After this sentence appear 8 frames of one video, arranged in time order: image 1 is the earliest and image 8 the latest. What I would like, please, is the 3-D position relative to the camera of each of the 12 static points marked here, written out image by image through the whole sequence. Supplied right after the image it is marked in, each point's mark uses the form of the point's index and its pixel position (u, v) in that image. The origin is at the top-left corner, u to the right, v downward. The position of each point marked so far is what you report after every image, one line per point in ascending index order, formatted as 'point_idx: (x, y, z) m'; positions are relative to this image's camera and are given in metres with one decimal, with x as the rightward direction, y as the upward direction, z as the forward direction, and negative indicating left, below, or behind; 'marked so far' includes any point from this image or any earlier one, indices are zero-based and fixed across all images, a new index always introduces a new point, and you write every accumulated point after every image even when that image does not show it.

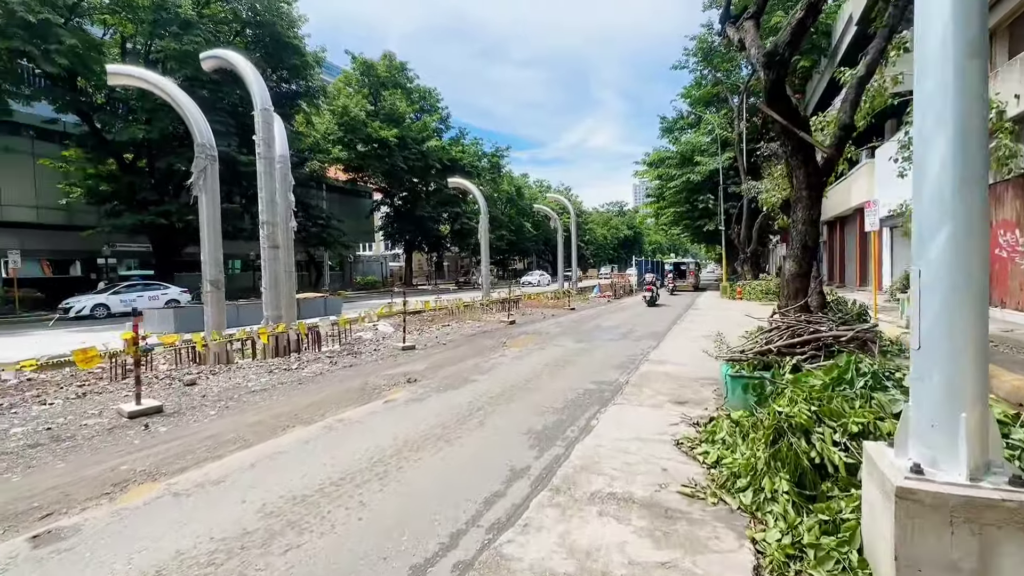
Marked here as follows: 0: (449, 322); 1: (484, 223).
0: (-2.1, -1.1, +15.4) m
1: (-1.1, +2.8, +19.4) m
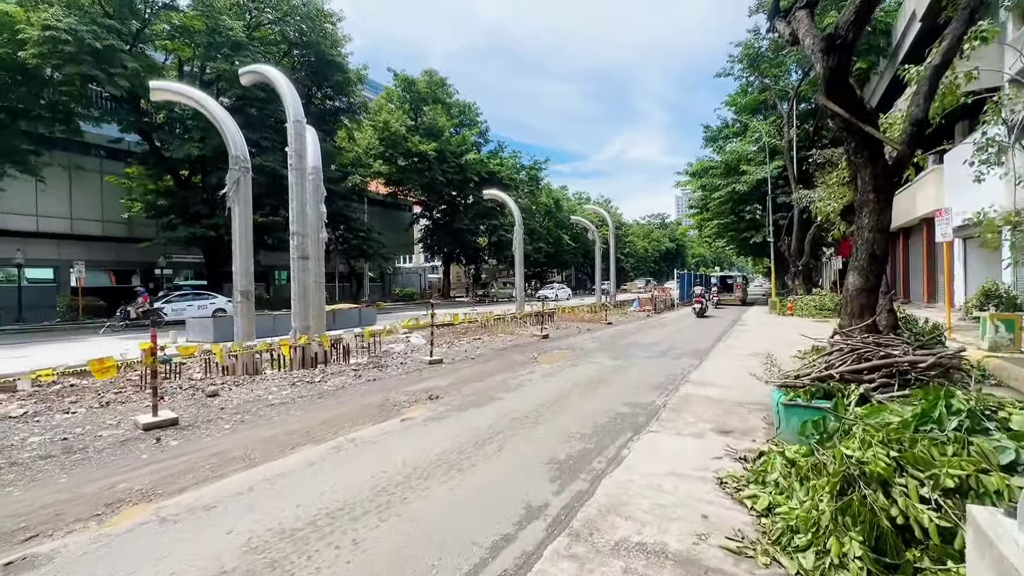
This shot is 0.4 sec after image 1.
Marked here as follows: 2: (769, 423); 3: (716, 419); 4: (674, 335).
0: (-1.0, -1.5, +15.1) m
1: (+0.3, +2.2, +19.1) m
2: (+3.1, -1.6, +5.6) m
3: (+2.5, -1.6, +5.8) m
4: (+5.0, -1.5, +14.5) m
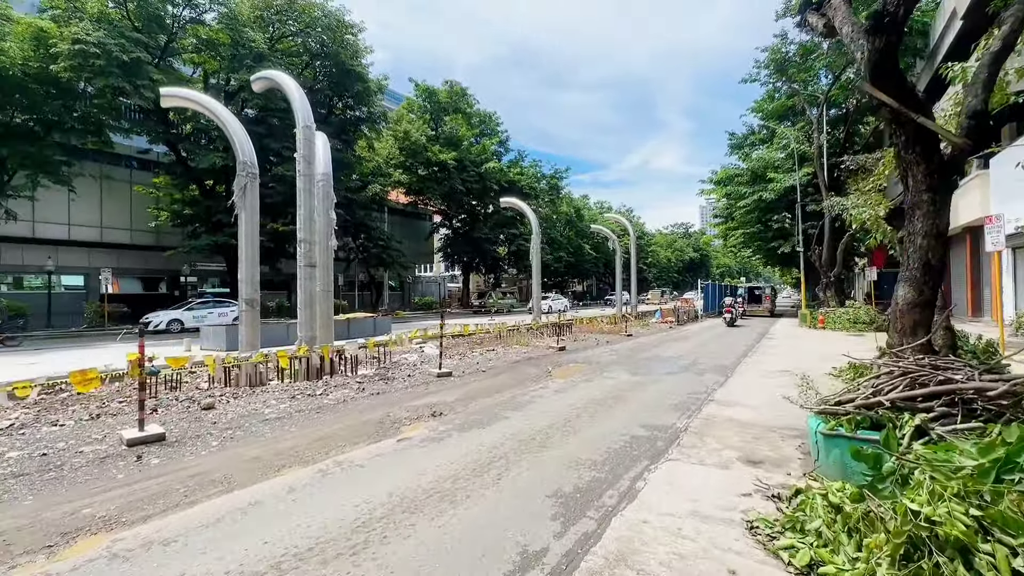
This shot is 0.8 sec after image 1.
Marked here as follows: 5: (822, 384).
0: (-0.5, -1.9, +14.7) m
1: (+1.0, +1.8, +18.7) m
2: (+3.1, -1.8, +5.0) m
3: (+2.6, -1.8, +5.2) m
4: (+5.5, -1.8, +13.8) m
5: (+5.8, -1.8, +8.8) m
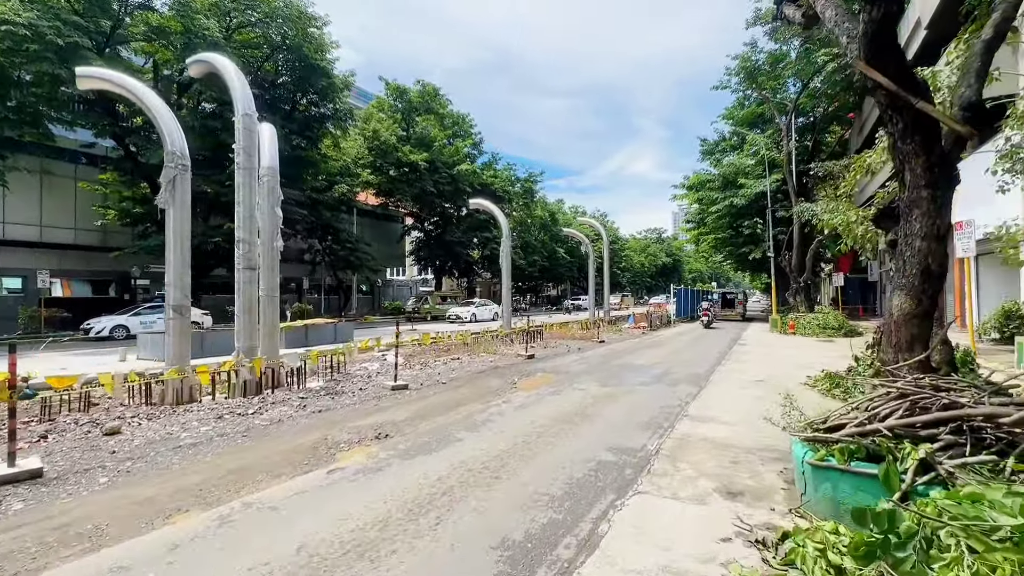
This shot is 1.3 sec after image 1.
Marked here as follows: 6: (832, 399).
0: (-1.5, -2.0, +13.9) m
1: (-0.2, +1.7, +18.0) m
2: (+2.6, -1.8, +4.5) m
3: (+2.1, -1.9, +4.7) m
4: (+4.5, -2.0, +13.4) m
5: (+5.1, -1.9, +8.4) m
6: (+5.5, -1.9, +8.1) m
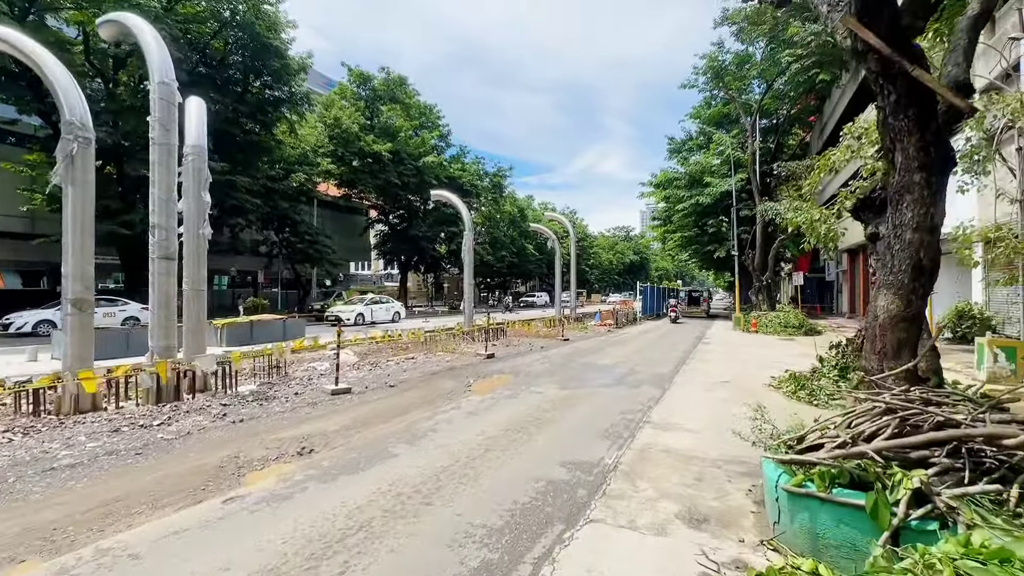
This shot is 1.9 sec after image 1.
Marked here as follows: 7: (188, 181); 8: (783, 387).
0: (-2.7, -1.9, +13.2) m
1: (-1.6, +1.8, +17.3) m
2: (+2.1, -1.8, +4.0) m
3: (+1.5, -1.8, +4.2) m
4: (+3.4, -1.9, +13.0) m
5: (+4.3, -1.9, +8.0) m
6: (+4.7, -1.9, +7.8) m
7: (-5.9, +1.9, +8.5) m
8: (+5.1, -1.9, +8.8) m
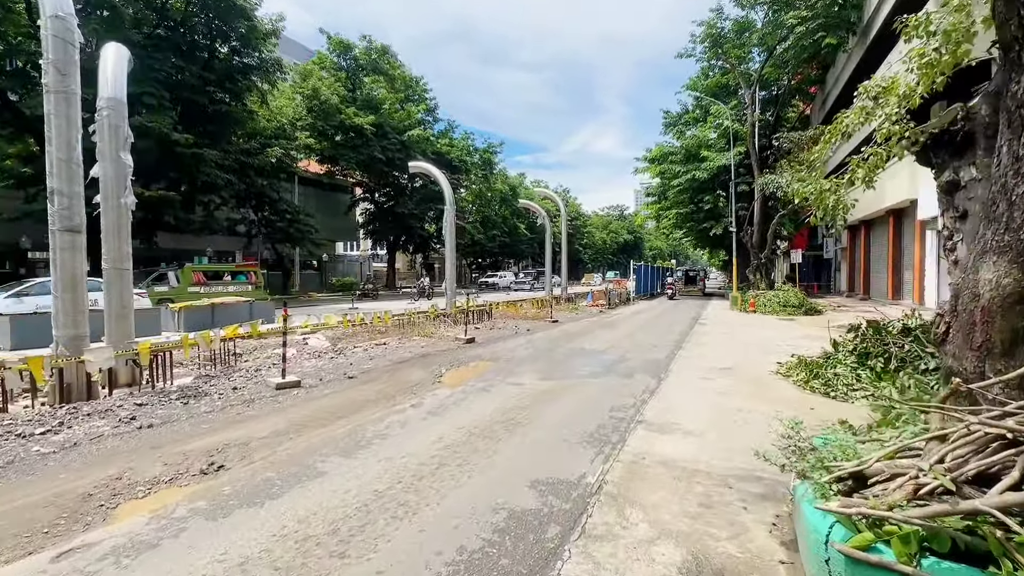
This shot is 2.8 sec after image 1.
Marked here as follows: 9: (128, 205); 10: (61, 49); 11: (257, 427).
0: (-3.1, -1.3, +12.1) m
1: (-2.1, +2.5, +16.1) m
2: (+1.7, -1.6, +3.0) m
3: (+1.2, -1.6, +3.1) m
4: (+2.9, -1.3, +12.0) m
5: (+3.9, -1.5, +7.1) m
6: (+4.3, -1.5, +6.9) m
7: (-6.3, +2.3, +7.2) m
8: (+4.7, -1.5, +7.8) m
9: (-6.0, +1.3, +7.3) m
10: (-6.0, +3.2, +6.3) m
11: (-2.9, -1.5, +5.2) m
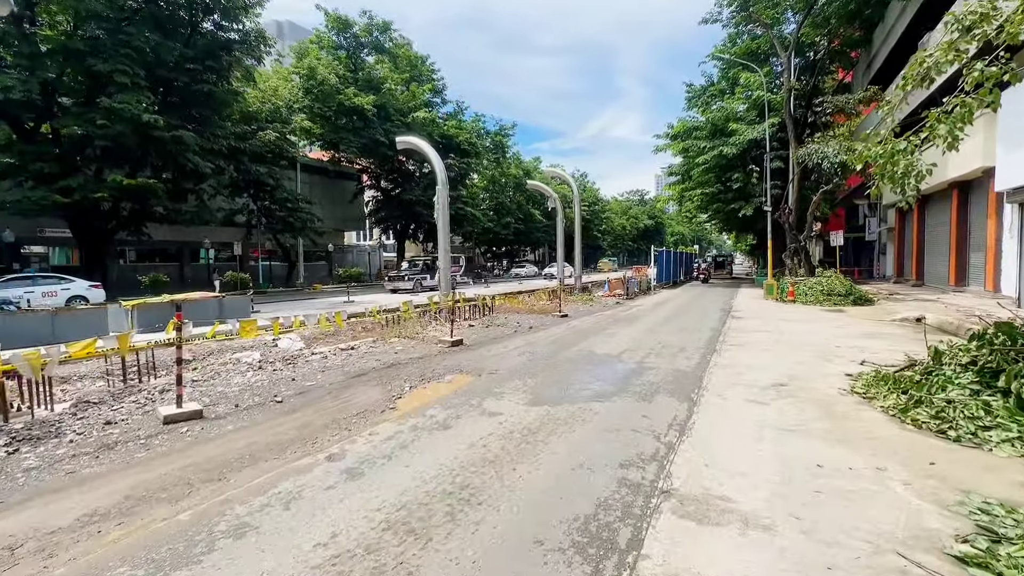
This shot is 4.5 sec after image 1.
0: (-3.2, -1.2, +10.2) m
1: (-2.1, +2.8, +14.1) m
2: (+1.3, -1.7, +0.9) m
3: (+0.7, -1.7, +1.1) m
4: (+2.9, -1.1, +9.9) m
5: (+3.6, -1.4, +4.9) m
6: (+4.0, -1.4, +4.7) m
7: (-6.6, +2.3, +5.4) m
8: (+4.4, -1.3, +5.7) m
9: (-6.3, +1.3, +5.5) m
10: (-6.4, +3.1, +4.5) m
11: (-3.2, -1.6, +3.4) m
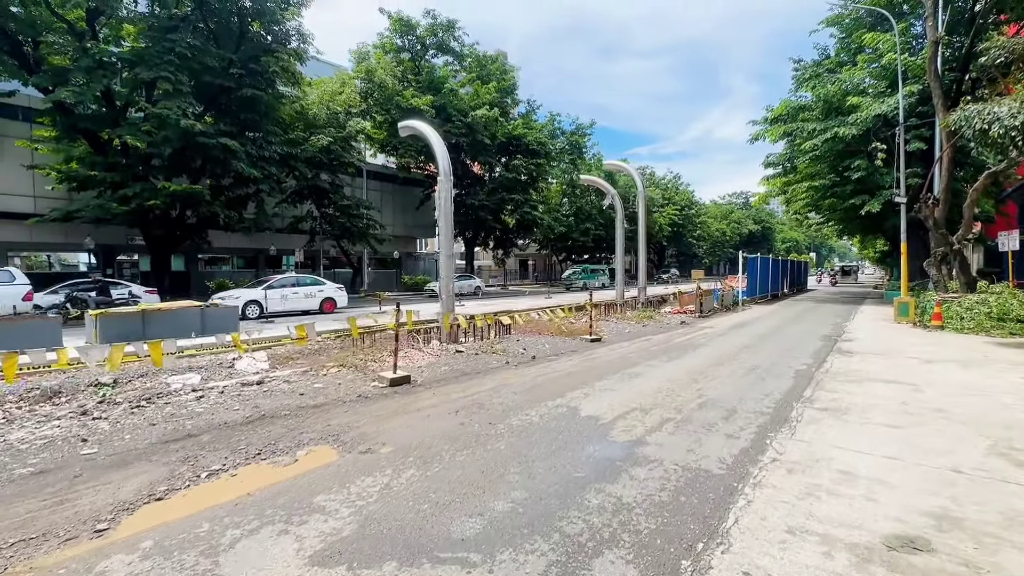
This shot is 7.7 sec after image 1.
0: (-3.6, -1.4, +8.0) m
1: (-1.6, +2.5, +11.6) m
2: (-1.0, -1.8, -2.1) m
3: (-1.5, -1.8, -1.8) m
4: (+2.3, -1.4, +6.4) m
5: (+2.0, -1.6, +1.4) m
6: (+2.4, -1.6, +1.1) m
7: (-7.8, +2.2, +4.0) m
8: (+3.0, -1.6, +2.0) m
9: (-7.5, +1.2, +3.9) m
10: (-7.8, +3.1, +3.0) m
11: (-5.0, -1.7, +1.2) m
